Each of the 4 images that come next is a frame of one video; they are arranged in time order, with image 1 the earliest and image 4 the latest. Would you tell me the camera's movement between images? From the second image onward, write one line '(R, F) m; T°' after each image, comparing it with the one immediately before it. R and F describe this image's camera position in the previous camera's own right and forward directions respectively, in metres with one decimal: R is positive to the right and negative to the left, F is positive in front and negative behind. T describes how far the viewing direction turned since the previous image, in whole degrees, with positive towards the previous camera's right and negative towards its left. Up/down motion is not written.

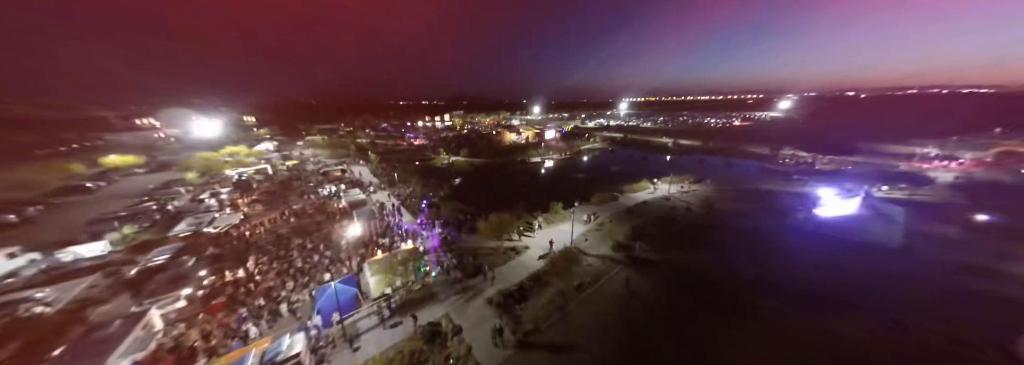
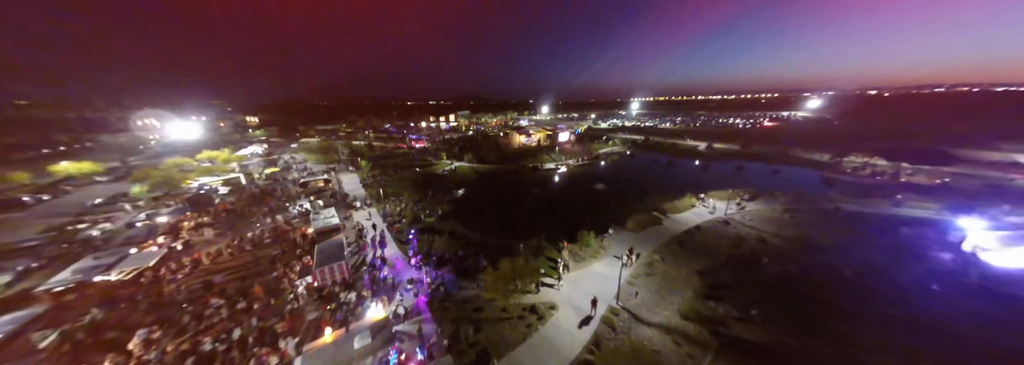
(-0.6, +3.4) m; -2°
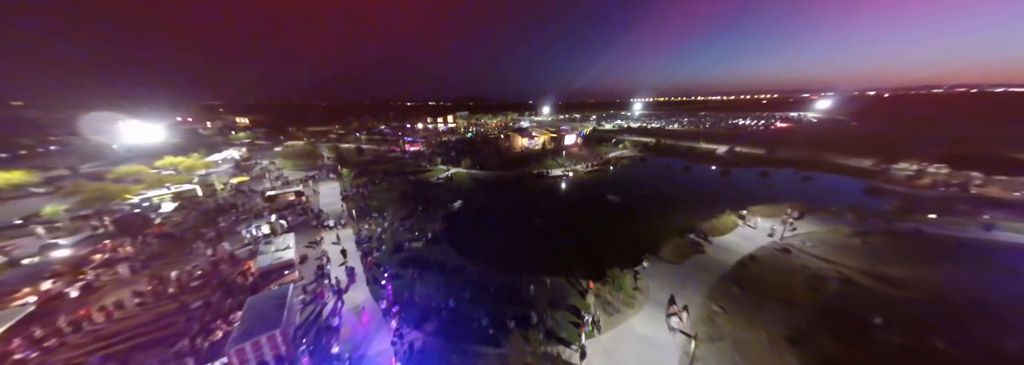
(-0.3, +2.6) m; 0°
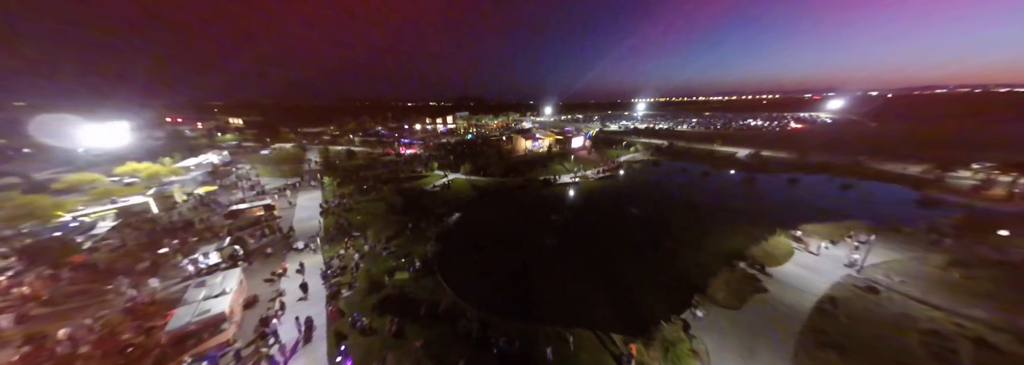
(-0.3, +2.2) m; 0°
